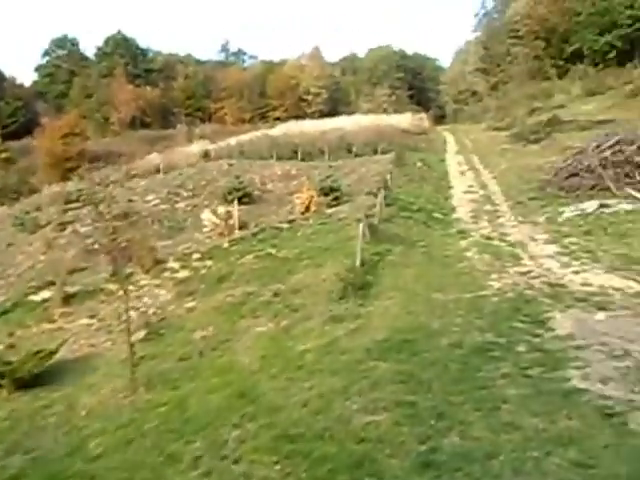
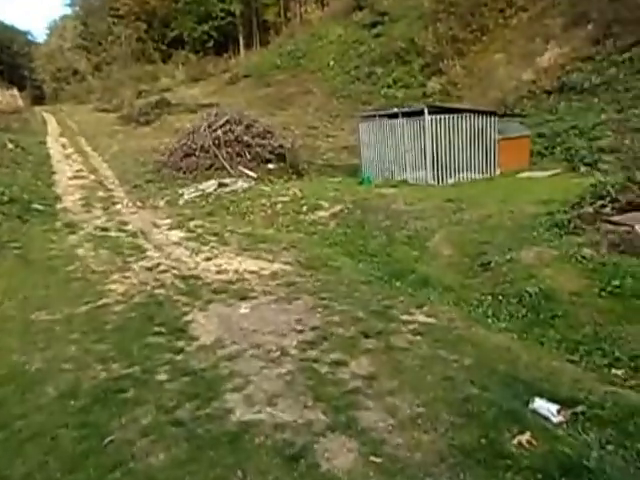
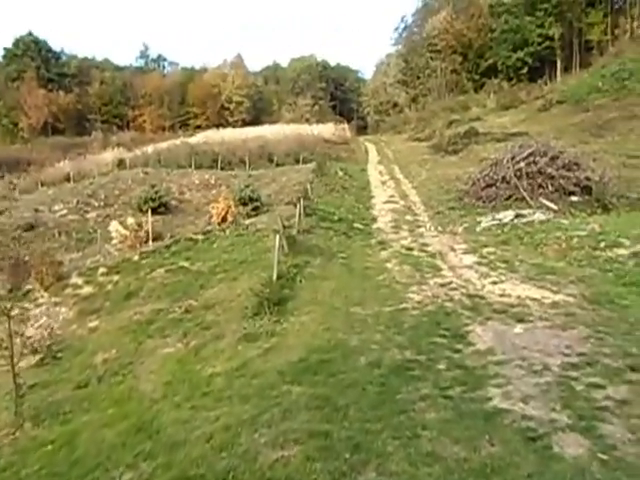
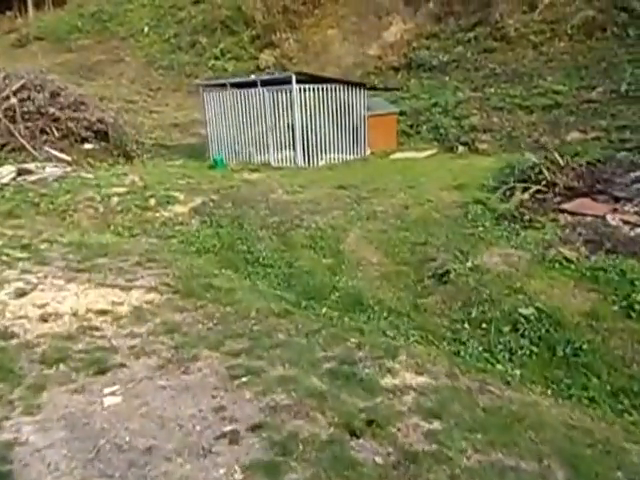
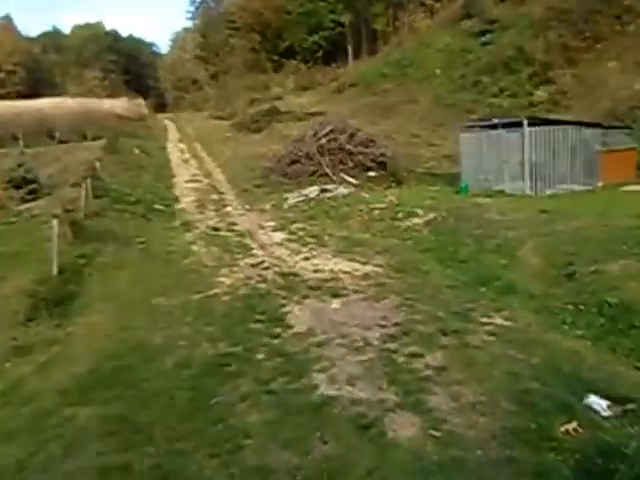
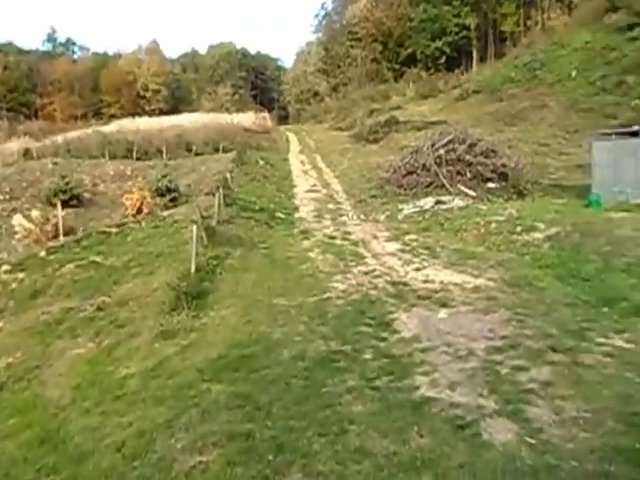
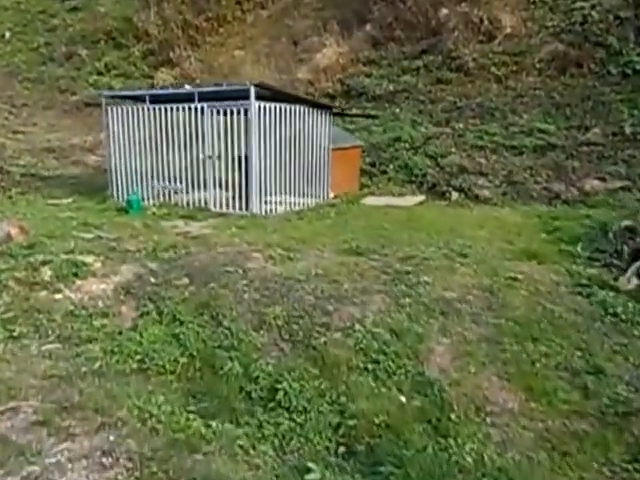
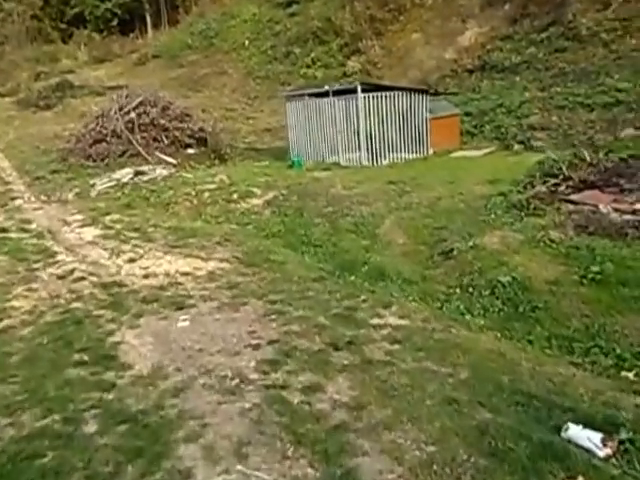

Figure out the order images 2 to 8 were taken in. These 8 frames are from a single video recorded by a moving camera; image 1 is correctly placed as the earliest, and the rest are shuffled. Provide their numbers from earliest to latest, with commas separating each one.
3, 6, 5, 2, 8, 4, 7
